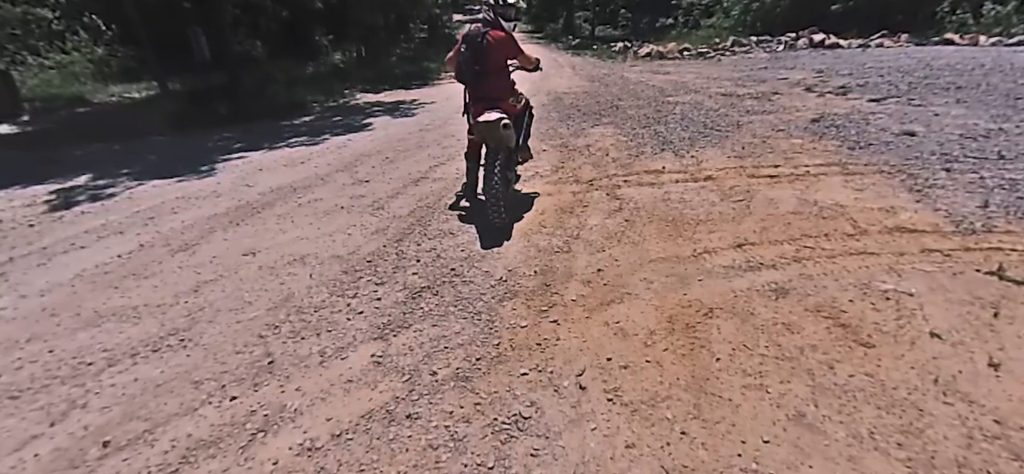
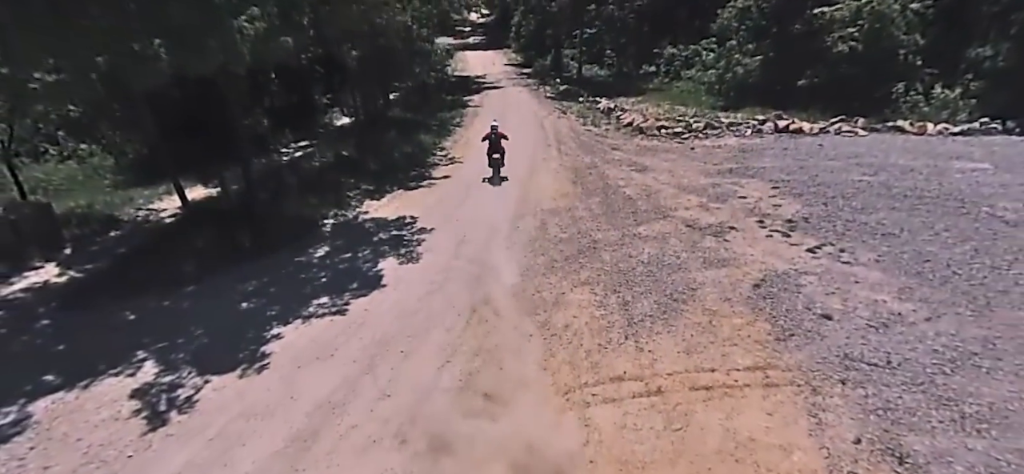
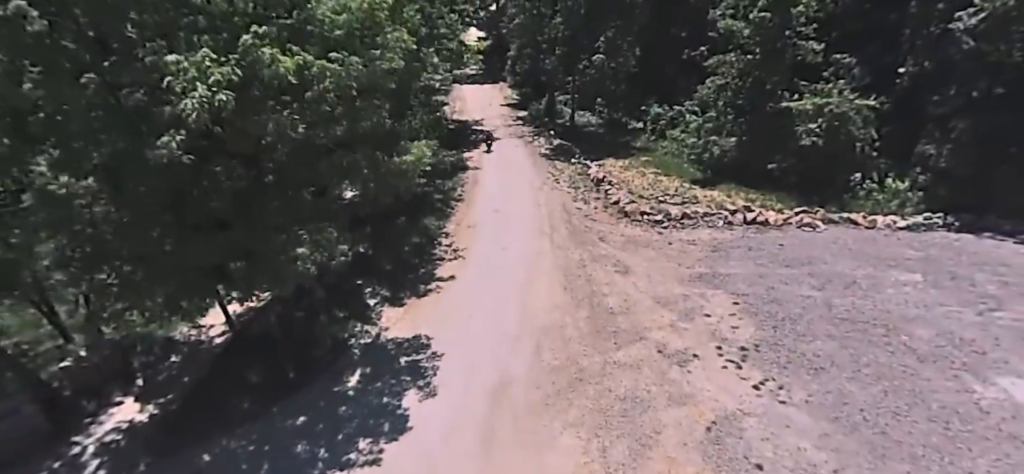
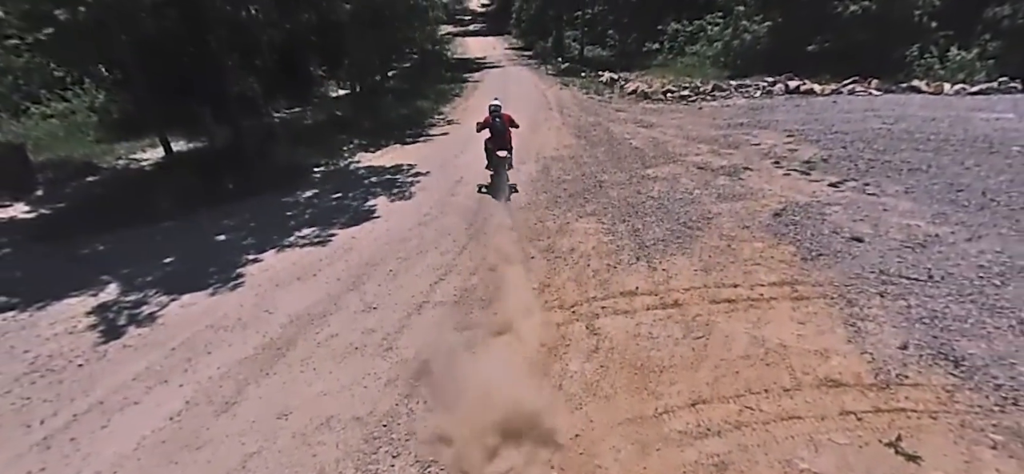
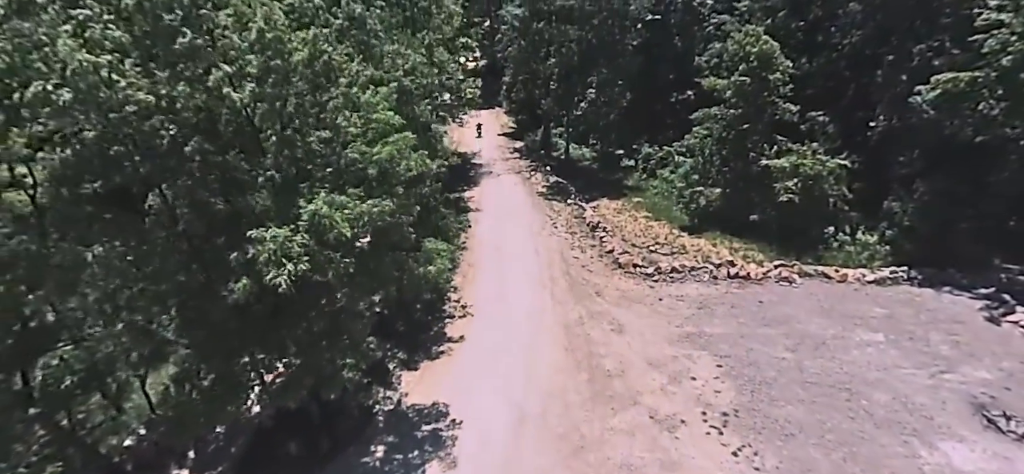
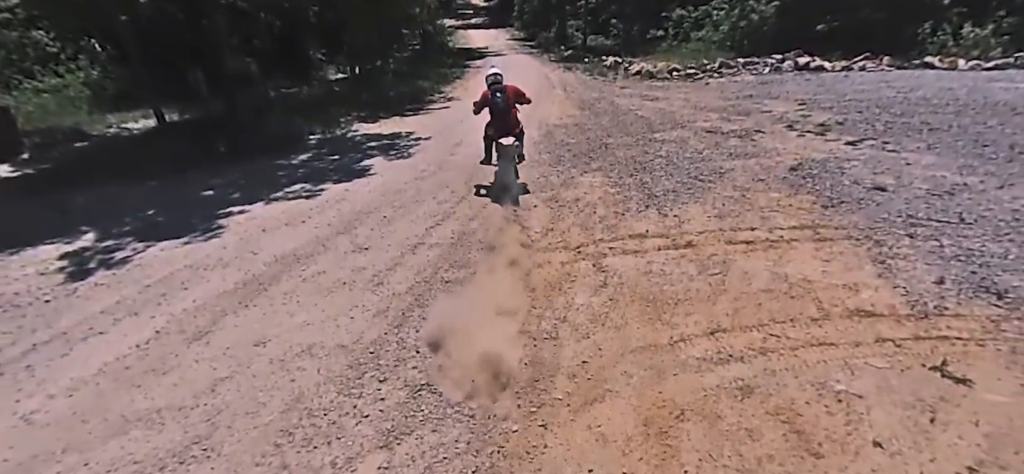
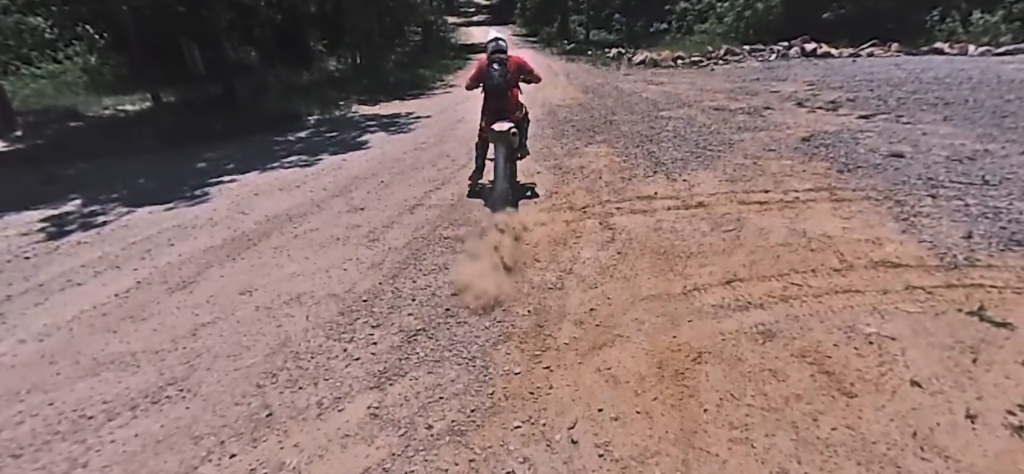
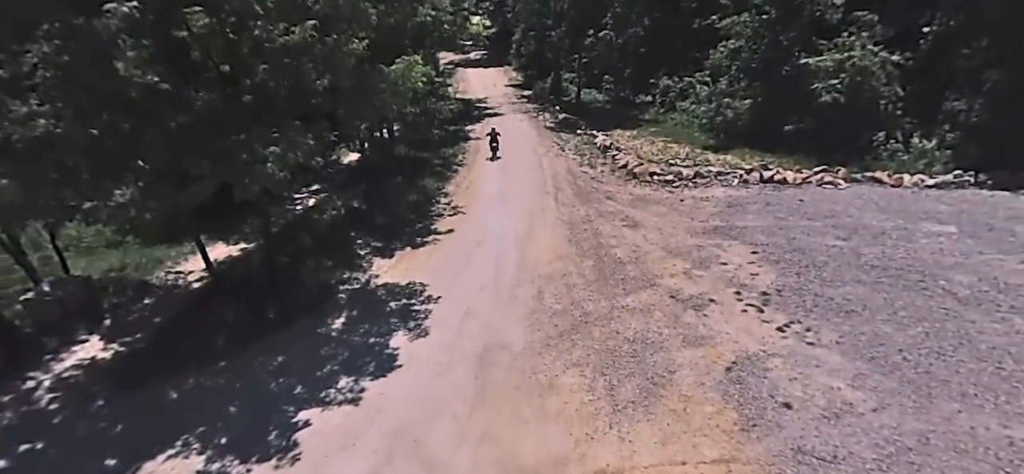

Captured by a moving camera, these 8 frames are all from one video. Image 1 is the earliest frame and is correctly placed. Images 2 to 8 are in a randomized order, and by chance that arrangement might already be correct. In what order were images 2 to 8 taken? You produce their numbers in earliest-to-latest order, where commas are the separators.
7, 6, 4, 2, 8, 3, 5
